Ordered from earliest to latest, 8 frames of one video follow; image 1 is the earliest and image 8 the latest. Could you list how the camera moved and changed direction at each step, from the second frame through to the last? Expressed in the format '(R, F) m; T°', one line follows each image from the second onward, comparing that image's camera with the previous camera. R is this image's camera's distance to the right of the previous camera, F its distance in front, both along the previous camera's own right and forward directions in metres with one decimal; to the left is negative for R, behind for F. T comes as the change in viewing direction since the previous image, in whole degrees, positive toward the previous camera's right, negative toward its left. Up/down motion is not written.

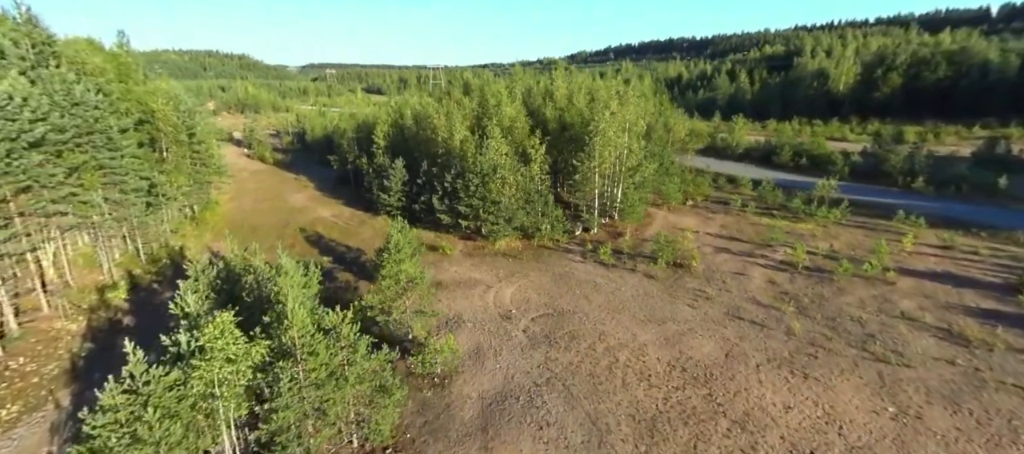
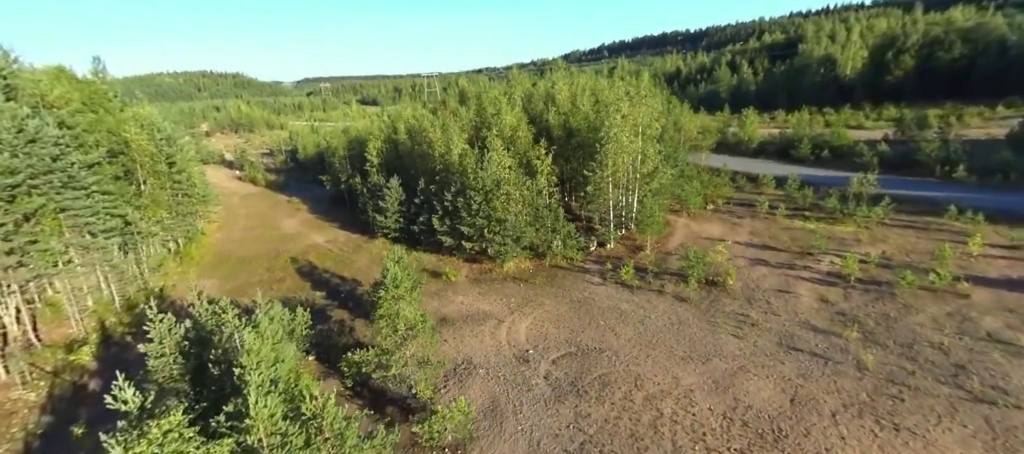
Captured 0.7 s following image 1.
(-0.3, +2.5) m; 0°
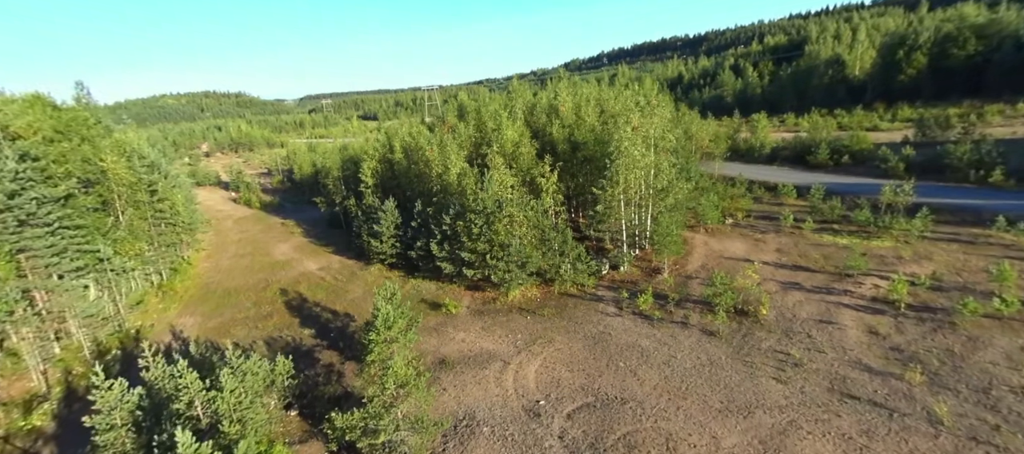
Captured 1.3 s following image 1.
(0.0, +2.1) m; 0°
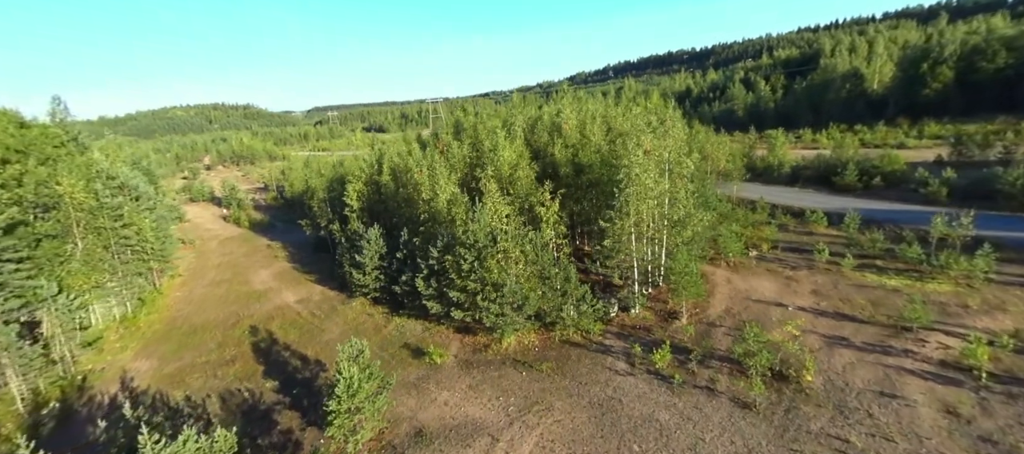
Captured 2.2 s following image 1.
(+0.5, +3.0) m; -1°
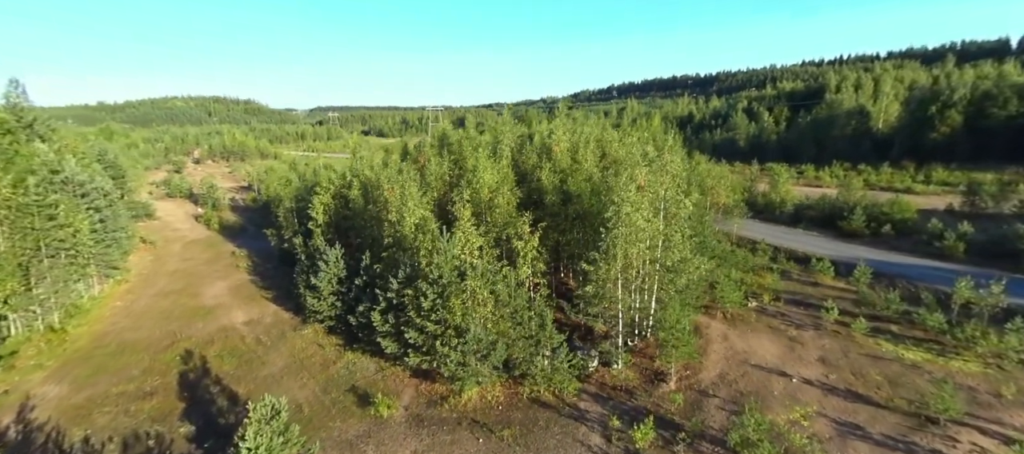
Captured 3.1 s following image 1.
(+0.9, +2.6) m; +1°
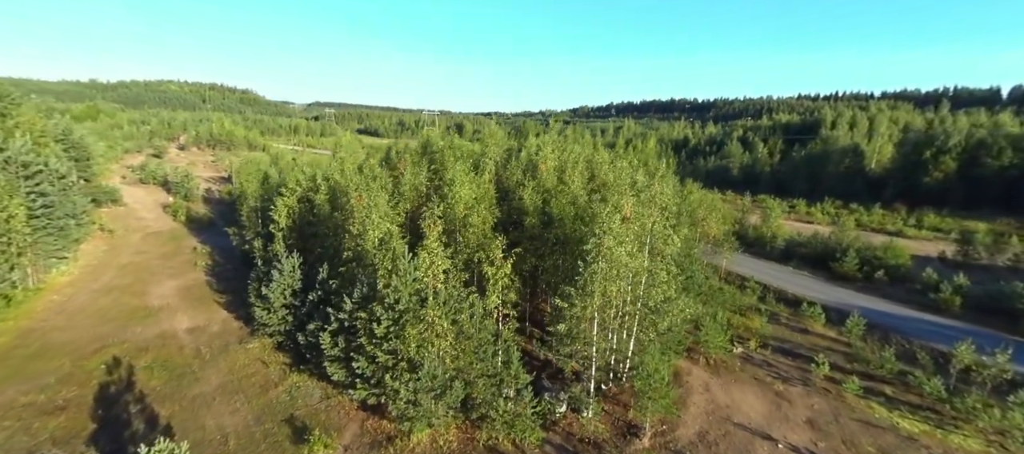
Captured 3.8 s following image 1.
(+0.6, +1.8) m; +1°
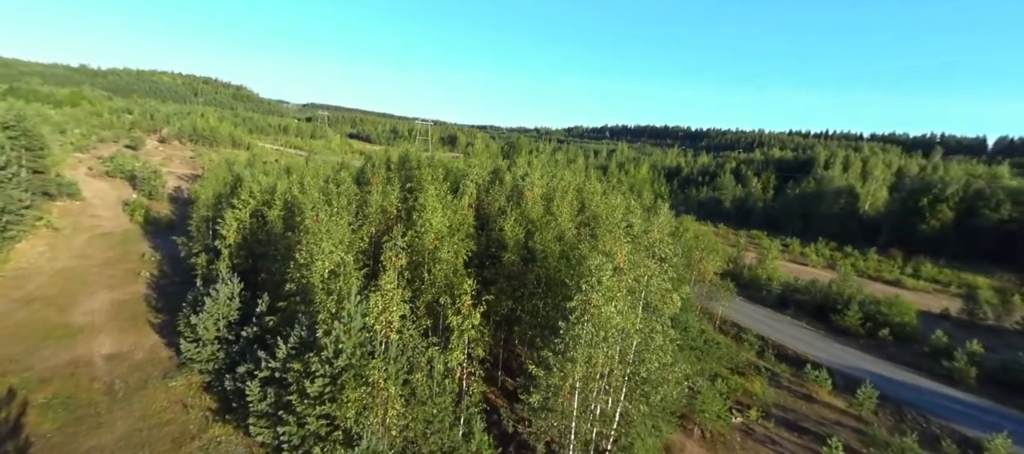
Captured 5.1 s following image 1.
(+0.4, +2.6) m; +1°
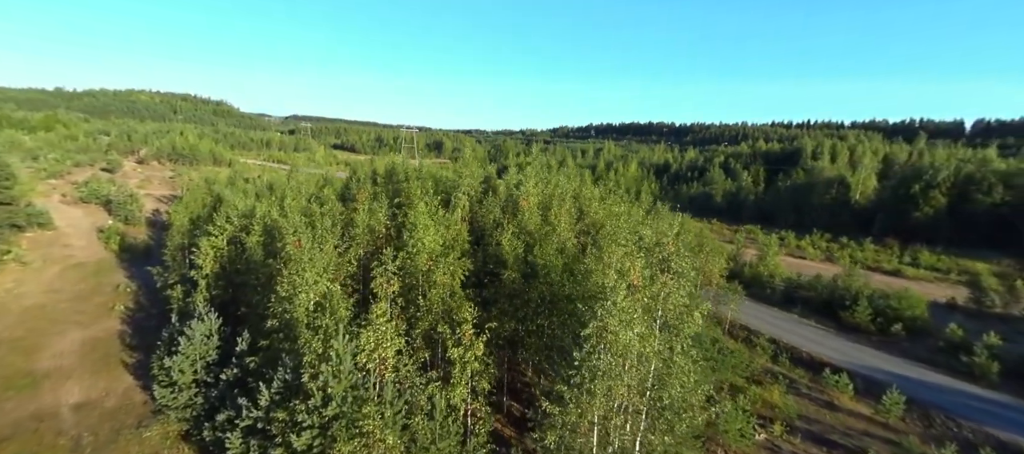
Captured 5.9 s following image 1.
(-0.3, +1.3) m; +1°
